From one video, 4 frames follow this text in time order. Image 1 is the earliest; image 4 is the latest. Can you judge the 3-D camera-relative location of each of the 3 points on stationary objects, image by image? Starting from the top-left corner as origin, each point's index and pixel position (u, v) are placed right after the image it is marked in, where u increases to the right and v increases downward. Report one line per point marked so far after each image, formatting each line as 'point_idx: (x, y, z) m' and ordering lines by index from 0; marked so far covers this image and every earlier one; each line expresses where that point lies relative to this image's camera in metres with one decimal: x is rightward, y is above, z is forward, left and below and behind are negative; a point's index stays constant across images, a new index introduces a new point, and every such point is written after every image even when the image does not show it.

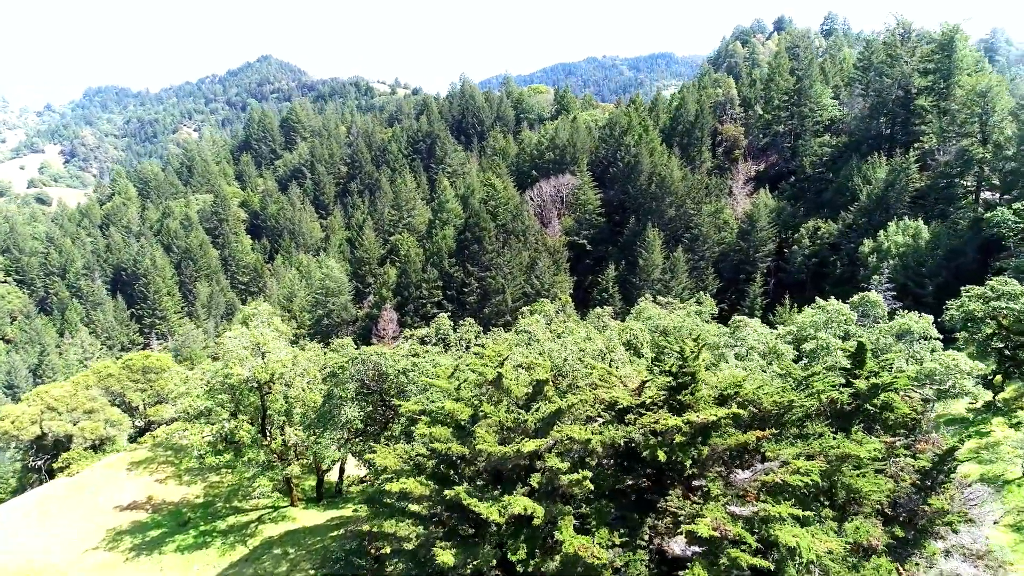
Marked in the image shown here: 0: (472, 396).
0: (-1.0, -2.8, +18.6) m
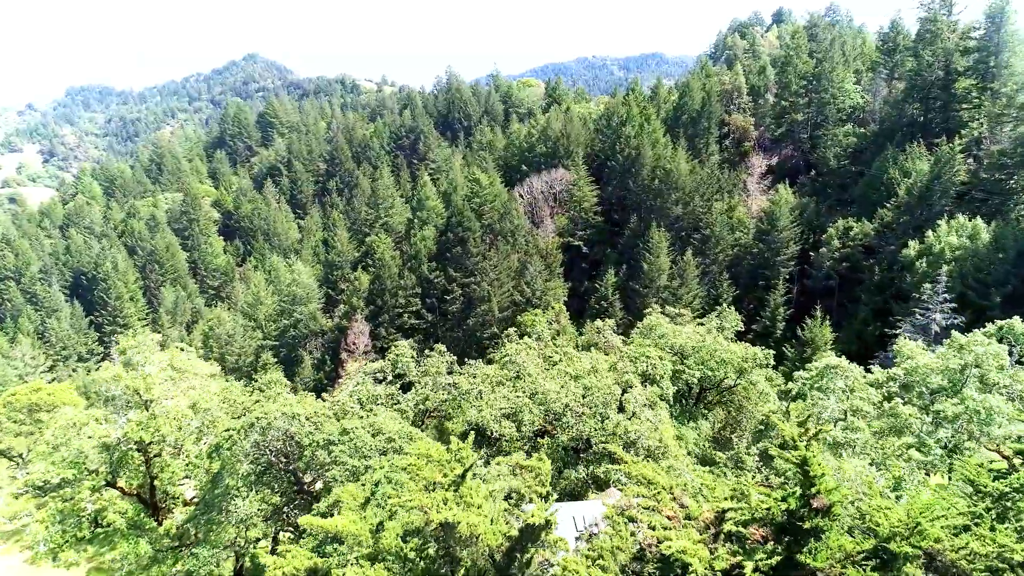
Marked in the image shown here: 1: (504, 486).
0: (-1.4, -3.4, +10.9) m
1: (-0.3, -3.0, +14.3) m
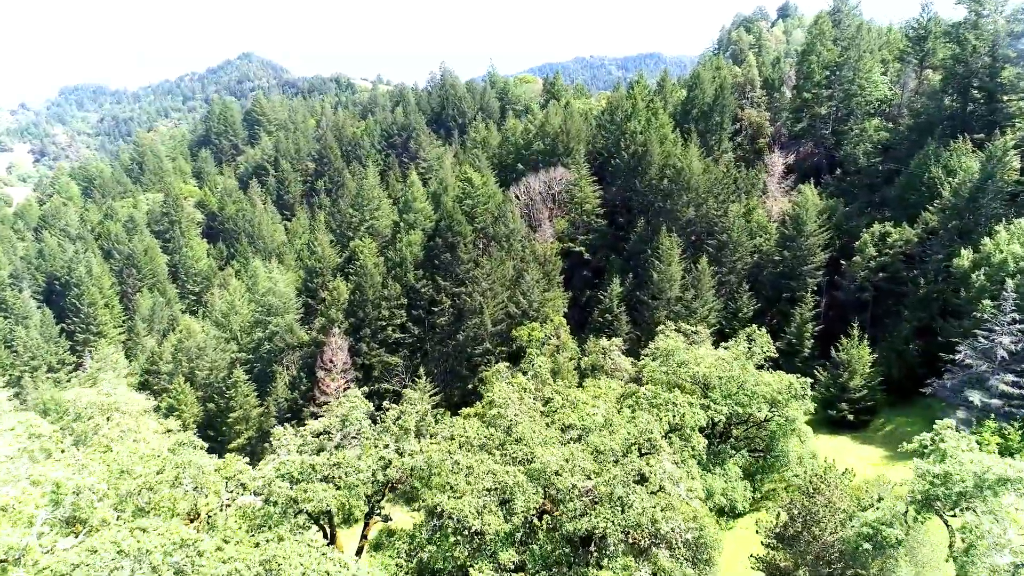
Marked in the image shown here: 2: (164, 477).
0: (-1.7, -4.2, +5.0) m
1: (-0.5, -3.8, +8.5) m
2: (-9.6, -4.3, +19.6) m
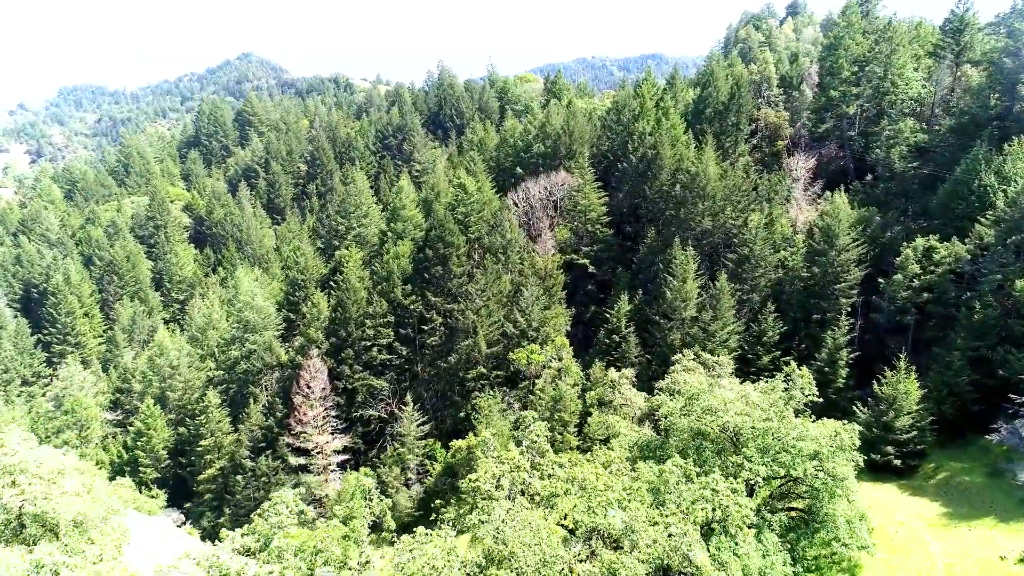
0: (-2.0, -5.4, -0.1) m
1: (-0.8, -5.0, +3.3) m
2: (-9.9, -5.5, +14.4) m
